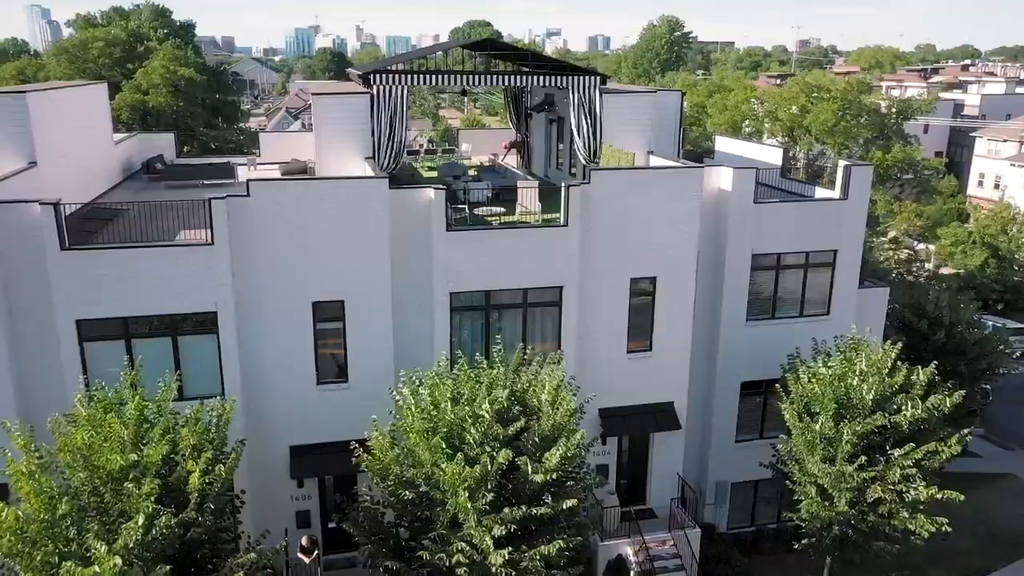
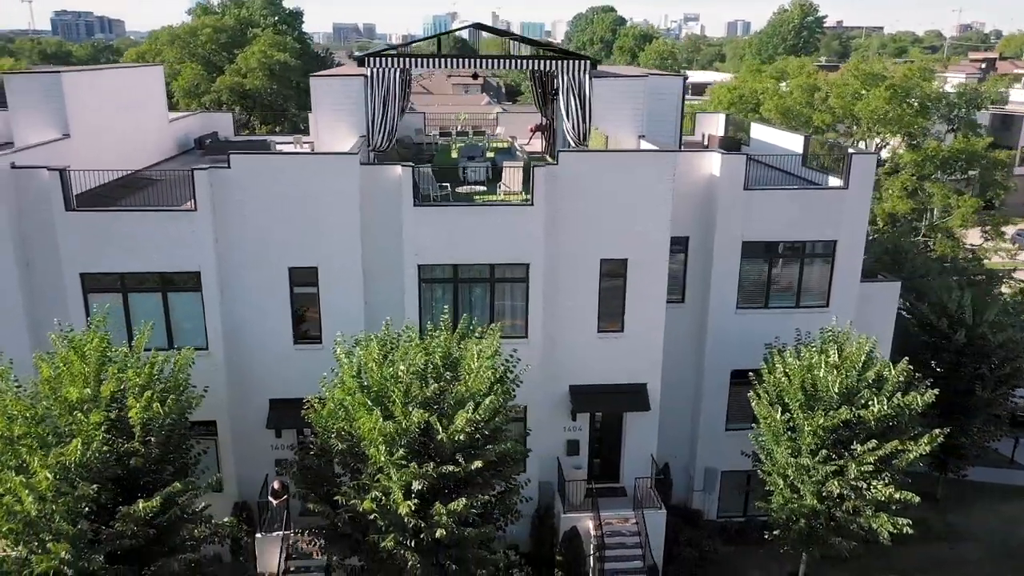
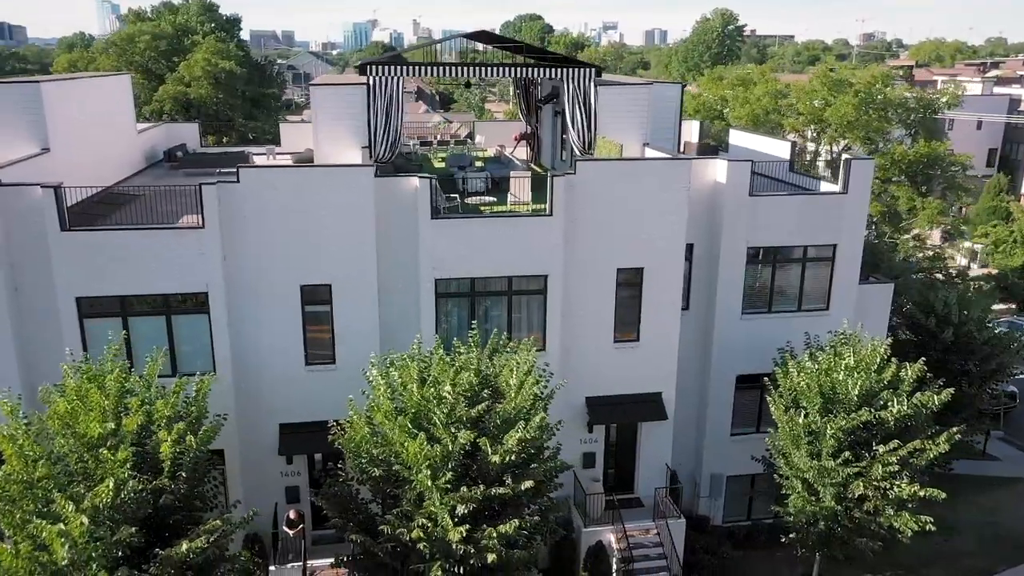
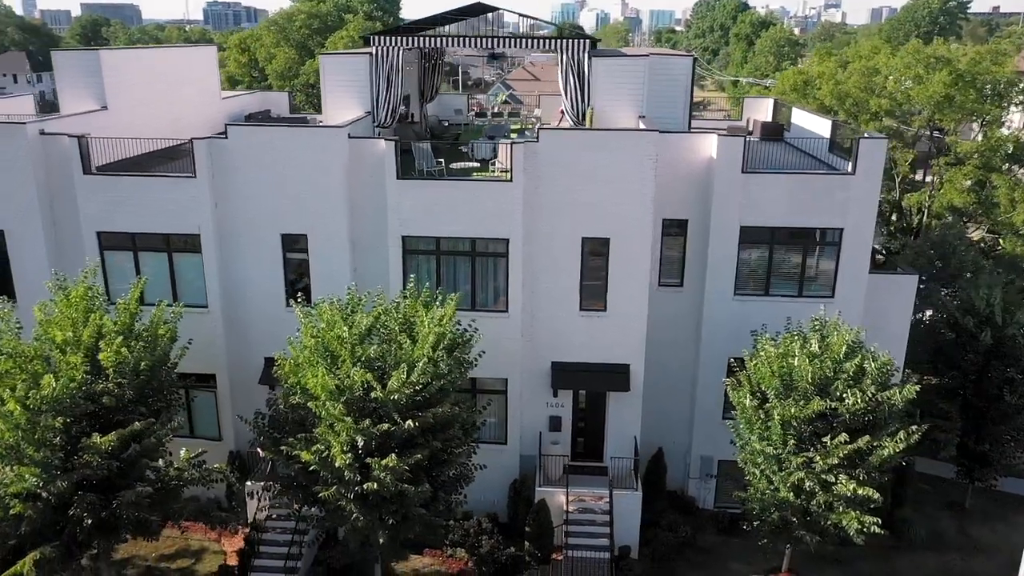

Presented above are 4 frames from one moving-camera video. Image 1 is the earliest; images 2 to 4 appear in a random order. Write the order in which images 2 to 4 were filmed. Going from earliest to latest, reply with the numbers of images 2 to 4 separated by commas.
3, 2, 4
